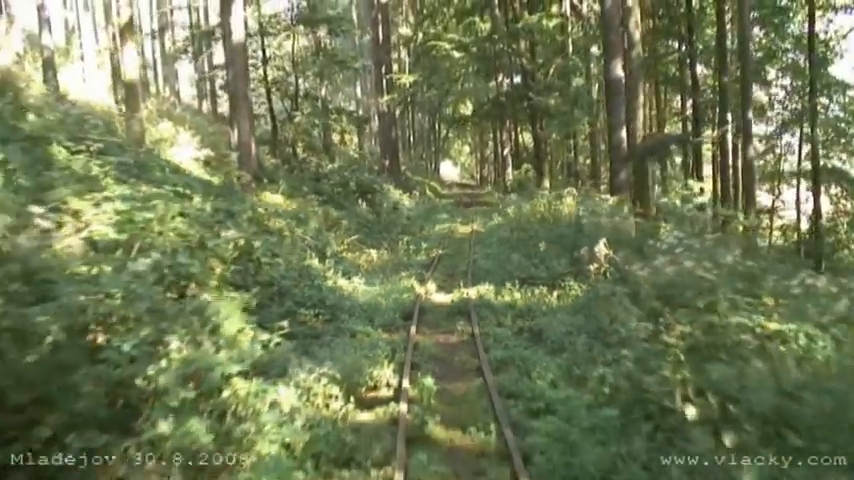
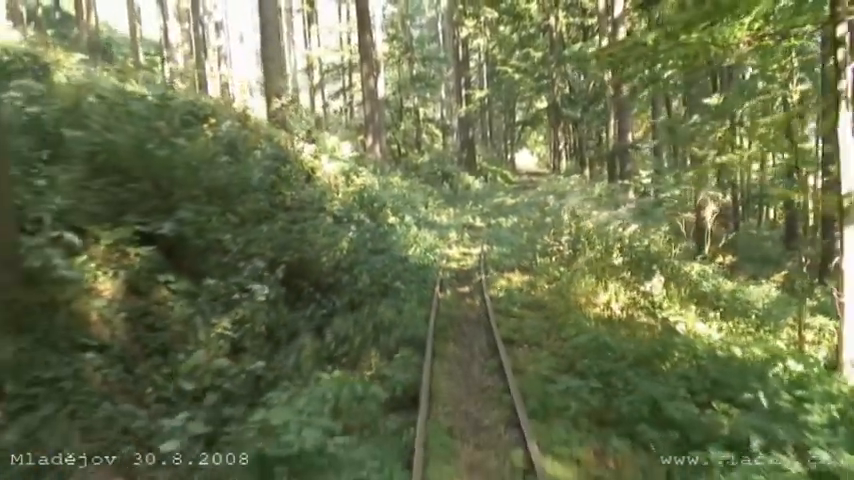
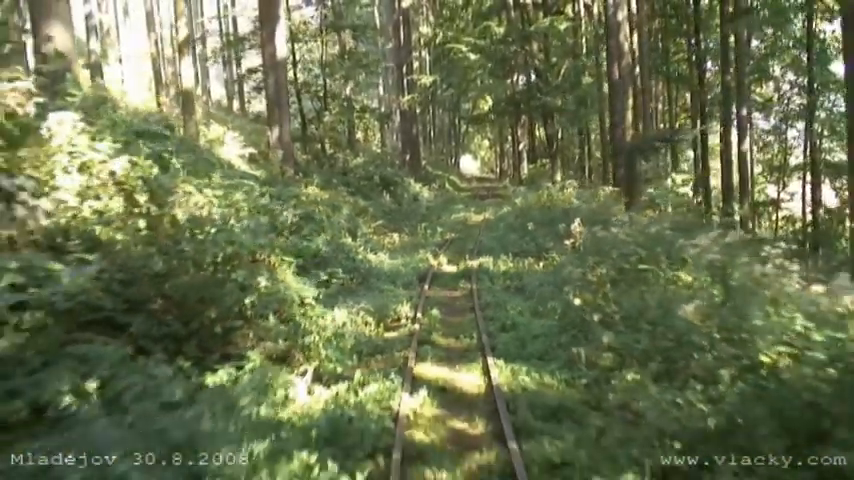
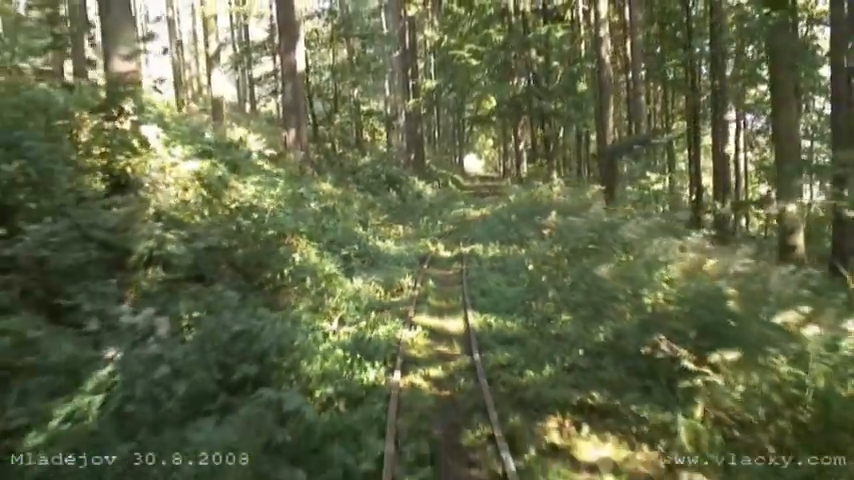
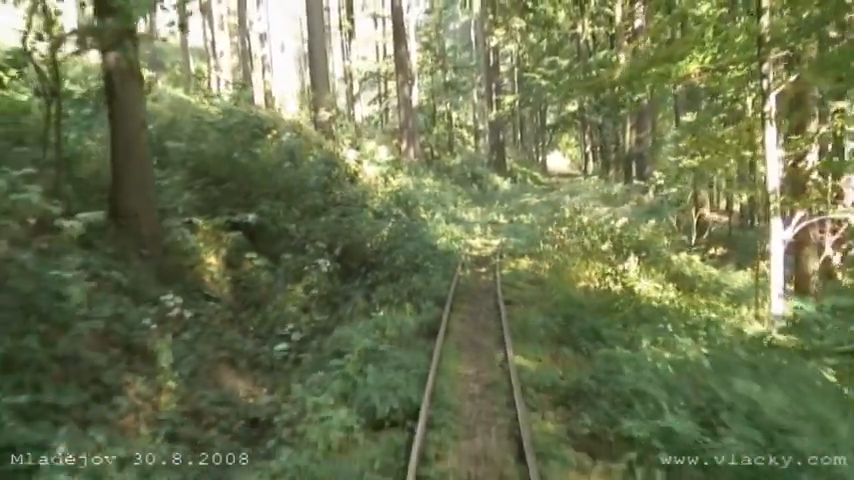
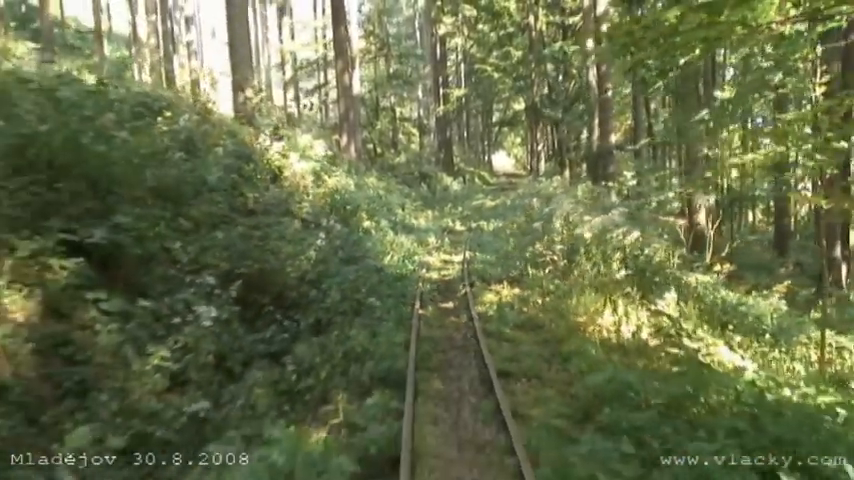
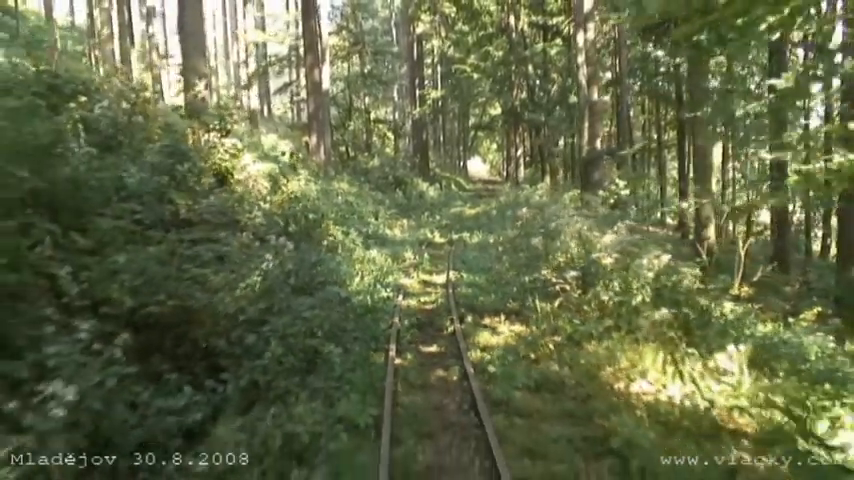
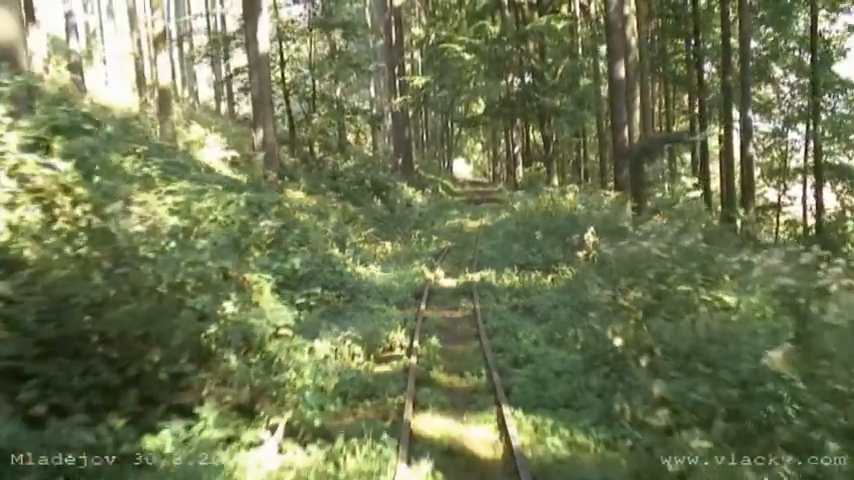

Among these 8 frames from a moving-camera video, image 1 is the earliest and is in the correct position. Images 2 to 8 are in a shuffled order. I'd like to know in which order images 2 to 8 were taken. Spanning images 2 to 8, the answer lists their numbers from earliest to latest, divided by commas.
8, 3, 4, 7, 6, 2, 5
